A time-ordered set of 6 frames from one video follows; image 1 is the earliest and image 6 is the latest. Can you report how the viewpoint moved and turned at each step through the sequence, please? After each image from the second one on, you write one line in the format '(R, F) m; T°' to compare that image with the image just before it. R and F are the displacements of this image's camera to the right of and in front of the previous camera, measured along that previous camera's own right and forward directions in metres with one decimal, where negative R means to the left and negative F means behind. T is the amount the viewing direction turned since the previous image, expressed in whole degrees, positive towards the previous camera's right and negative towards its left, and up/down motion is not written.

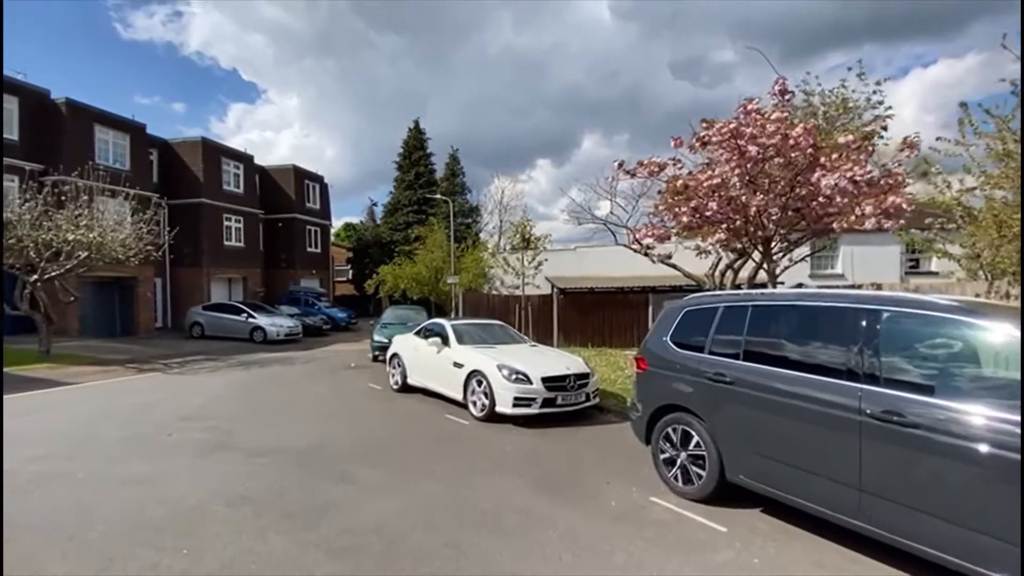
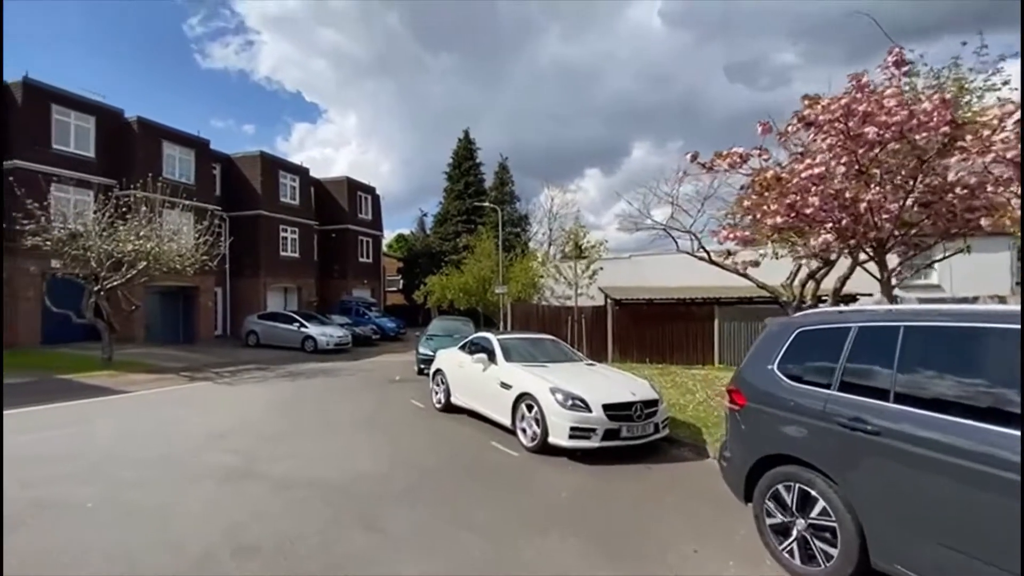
(-0.1, +1.0) m; -6°
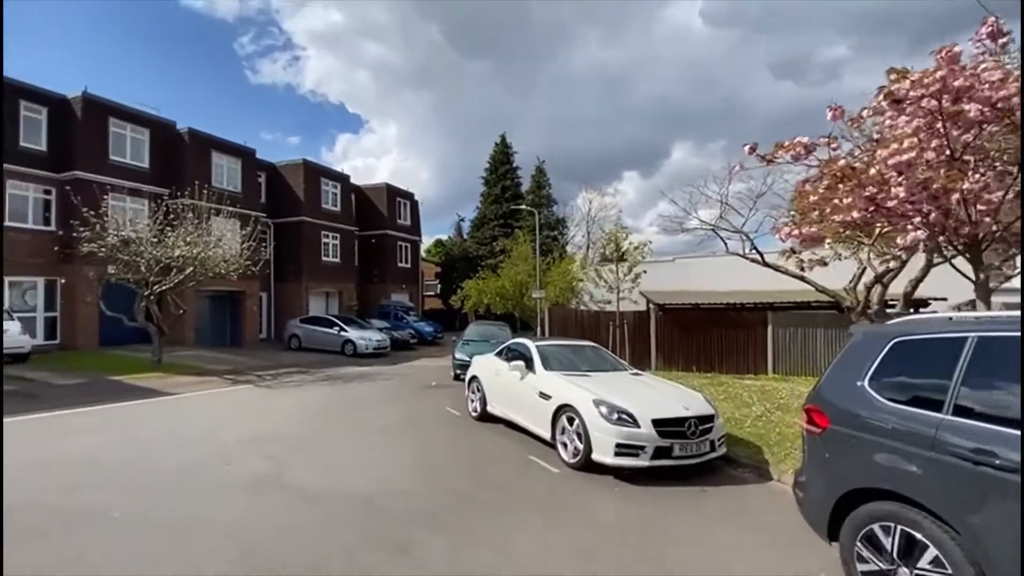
(0.0, +0.5) m; -4°
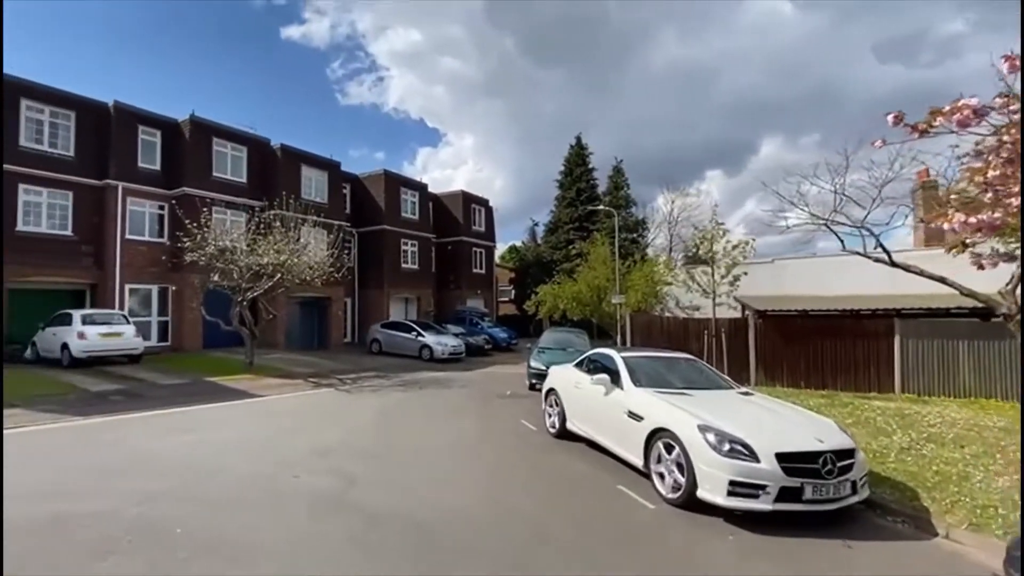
(-0.1, +0.7) m; -9°
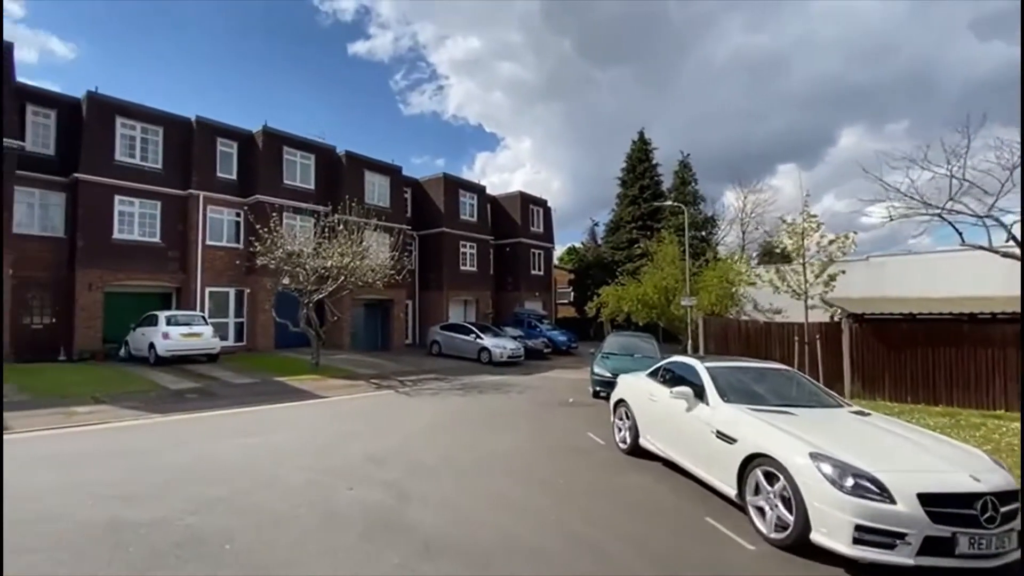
(-0.1, +0.6) m; -7°
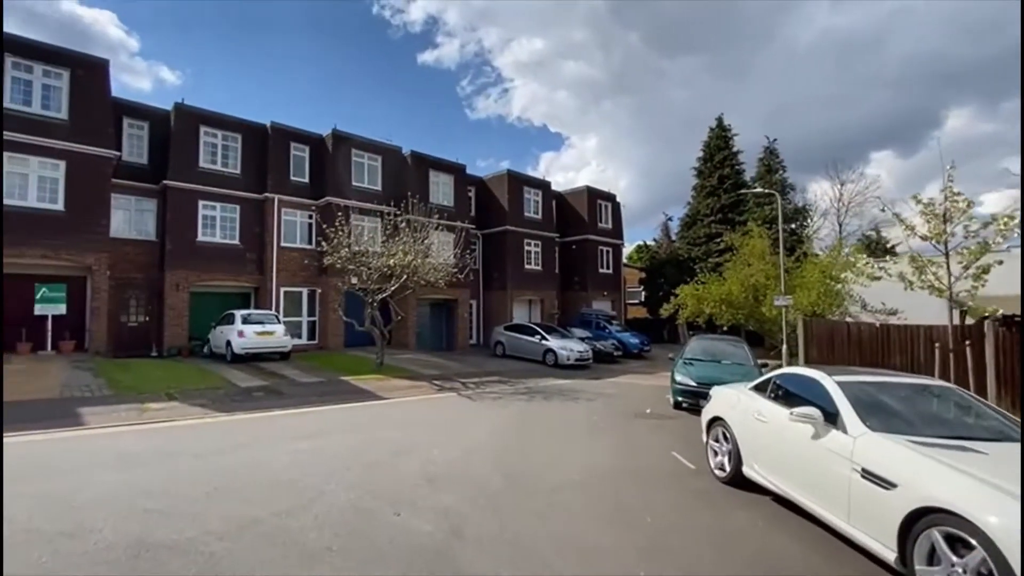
(-0.1, +0.9) m; -8°
